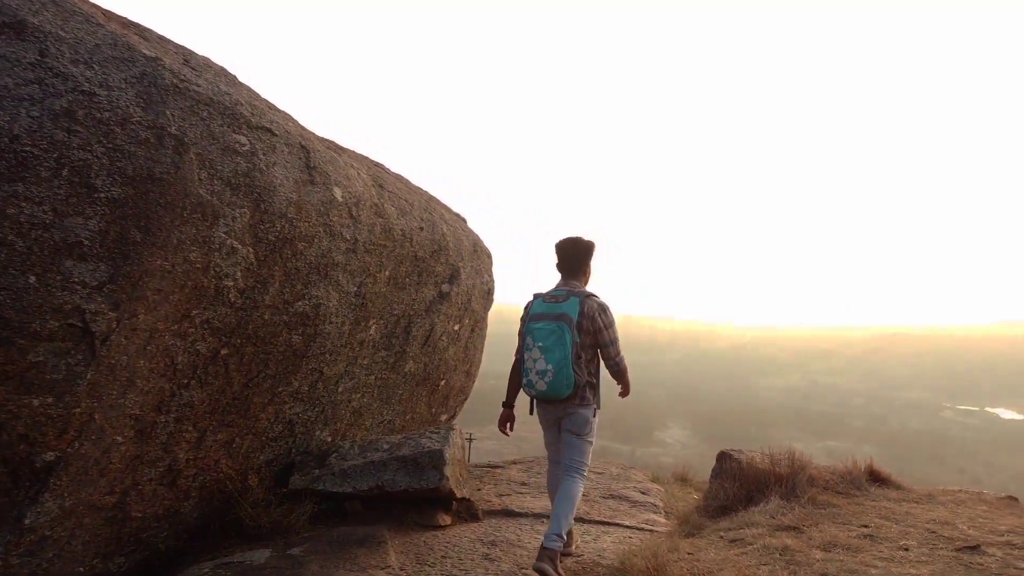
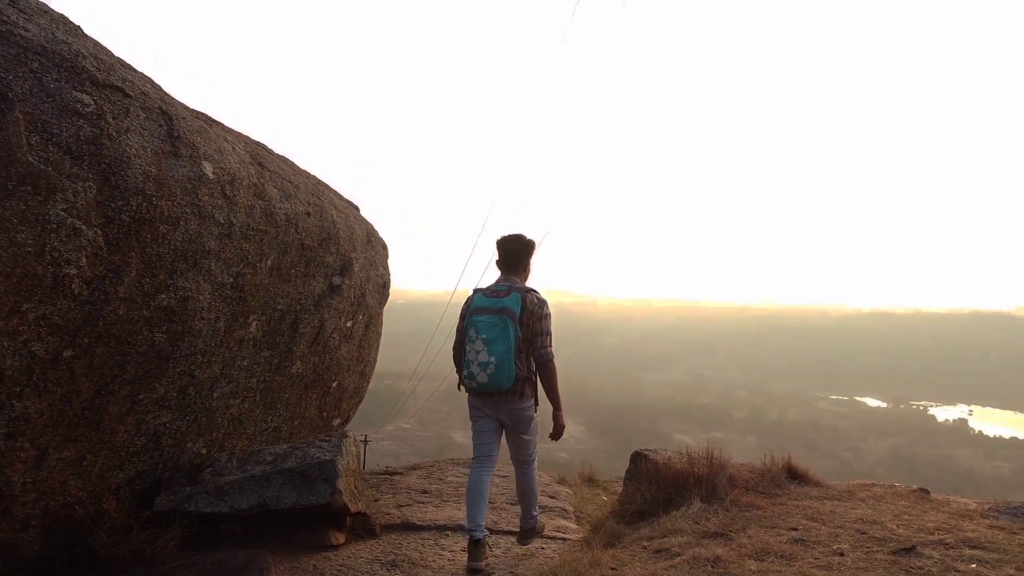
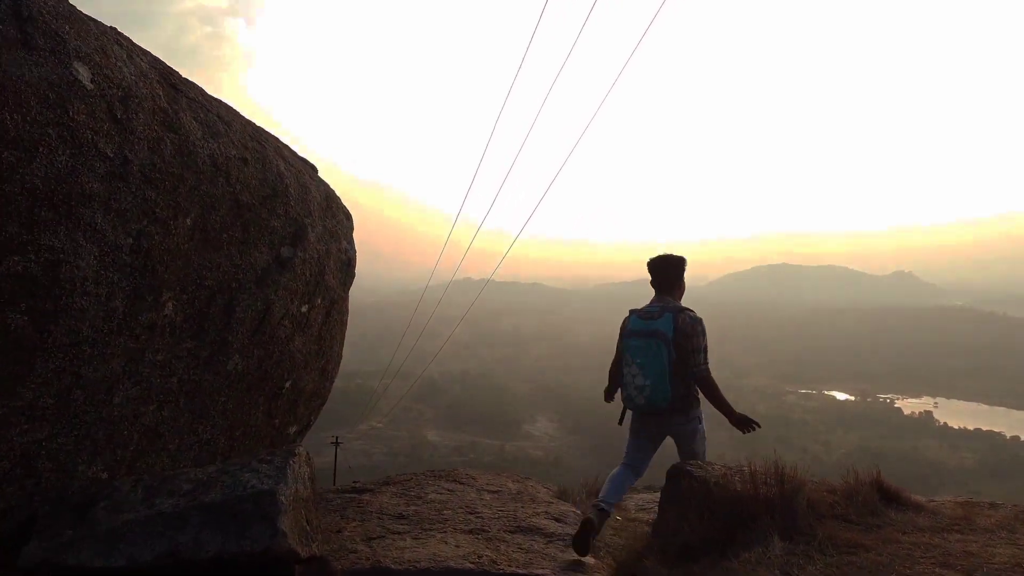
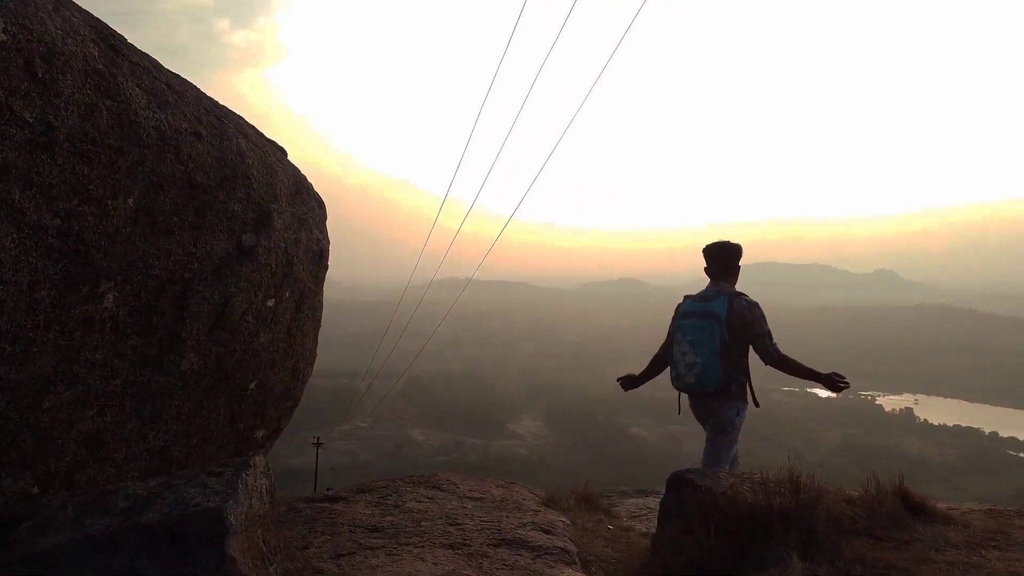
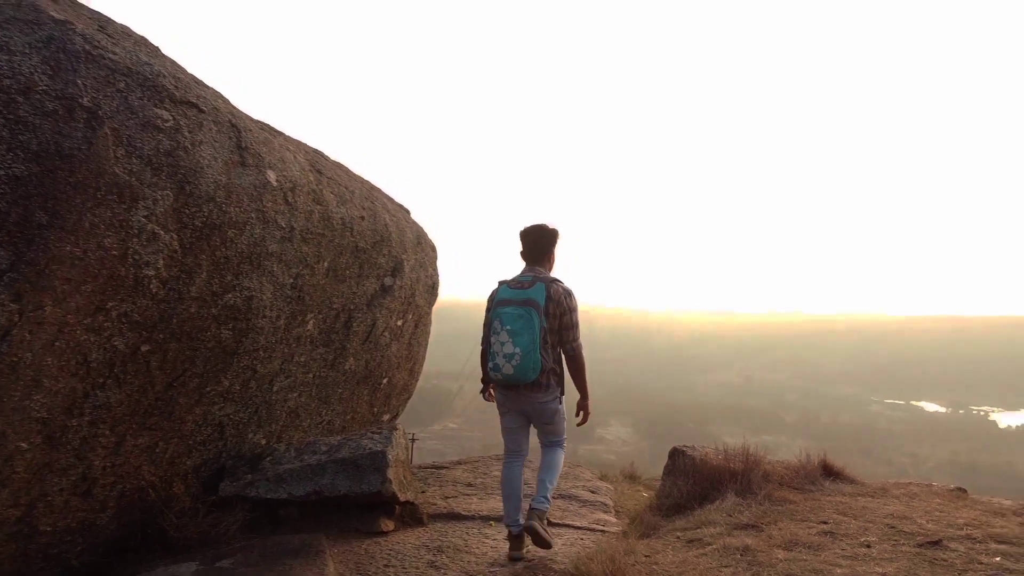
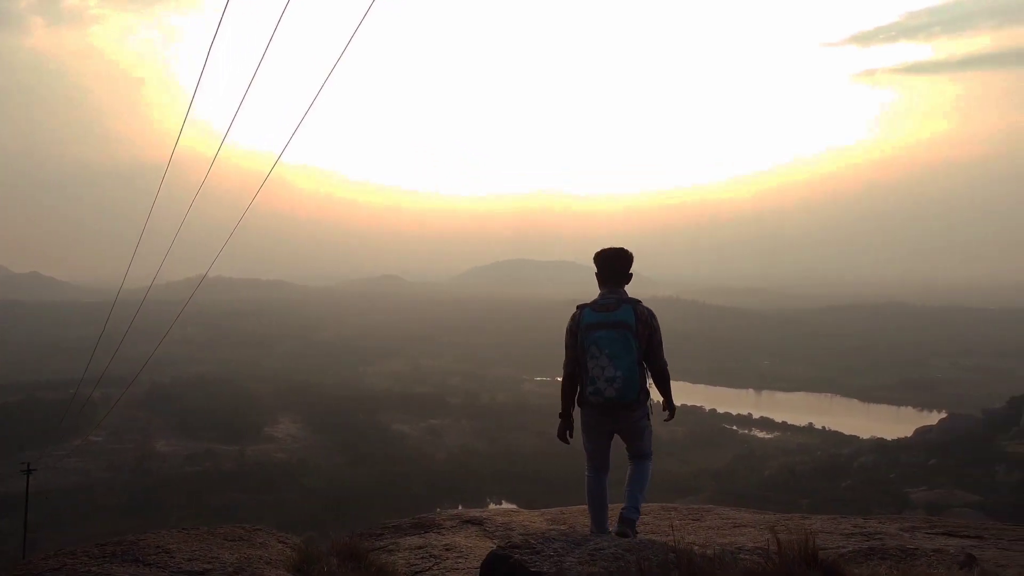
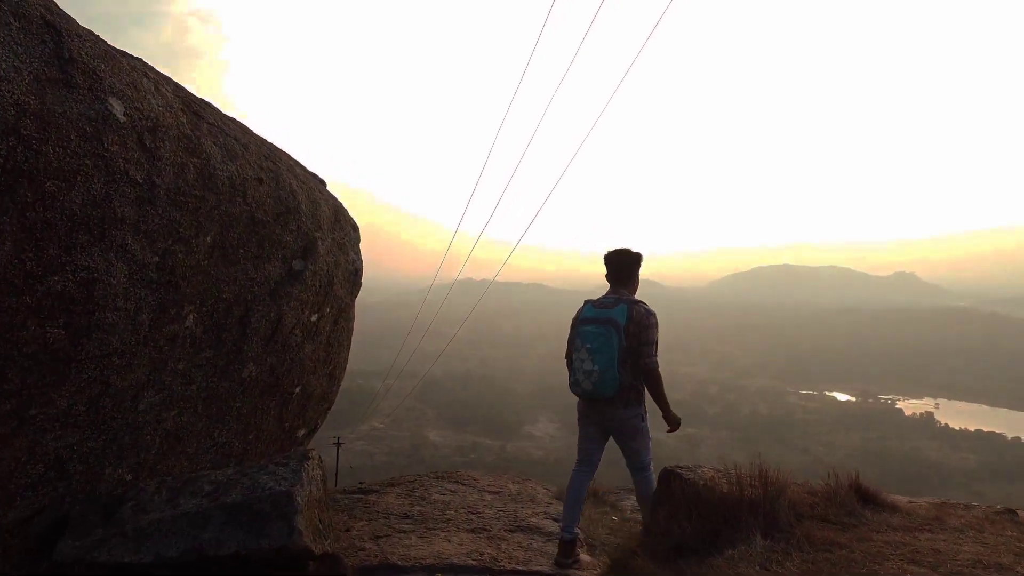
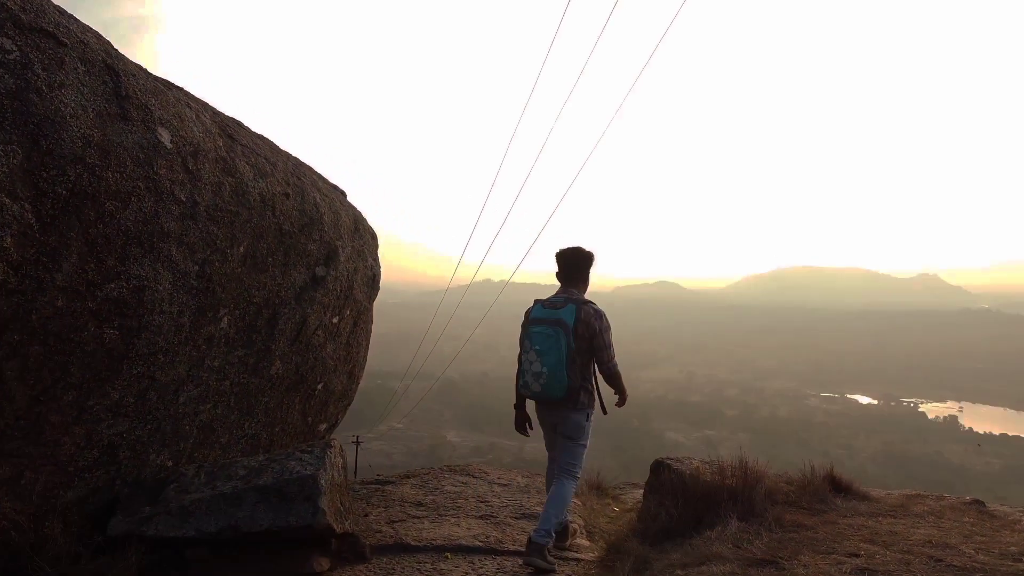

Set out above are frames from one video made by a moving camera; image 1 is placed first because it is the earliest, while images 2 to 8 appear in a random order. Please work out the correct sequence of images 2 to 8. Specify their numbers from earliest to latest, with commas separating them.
5, 2, 8, 7, 3, 4, 6
